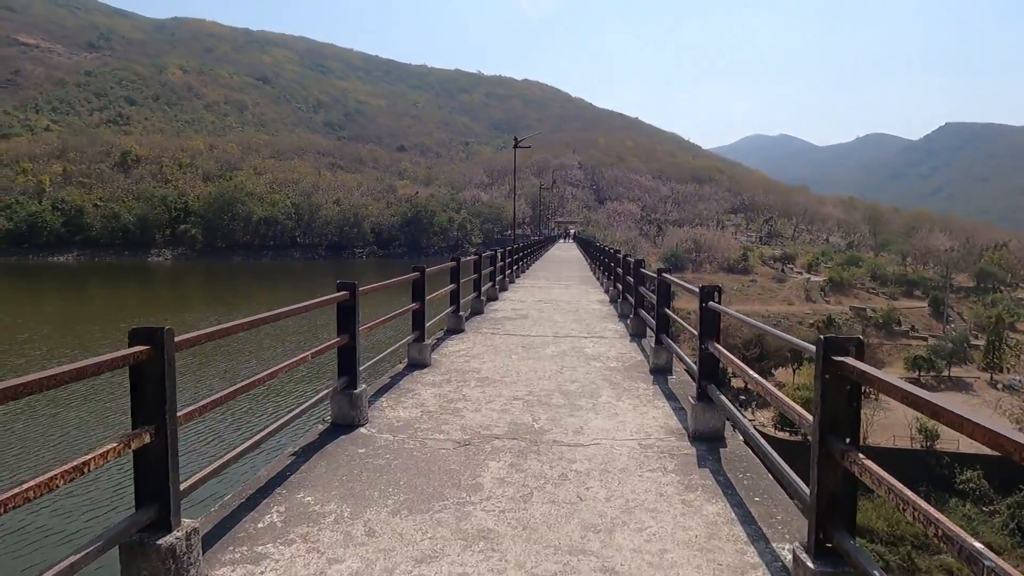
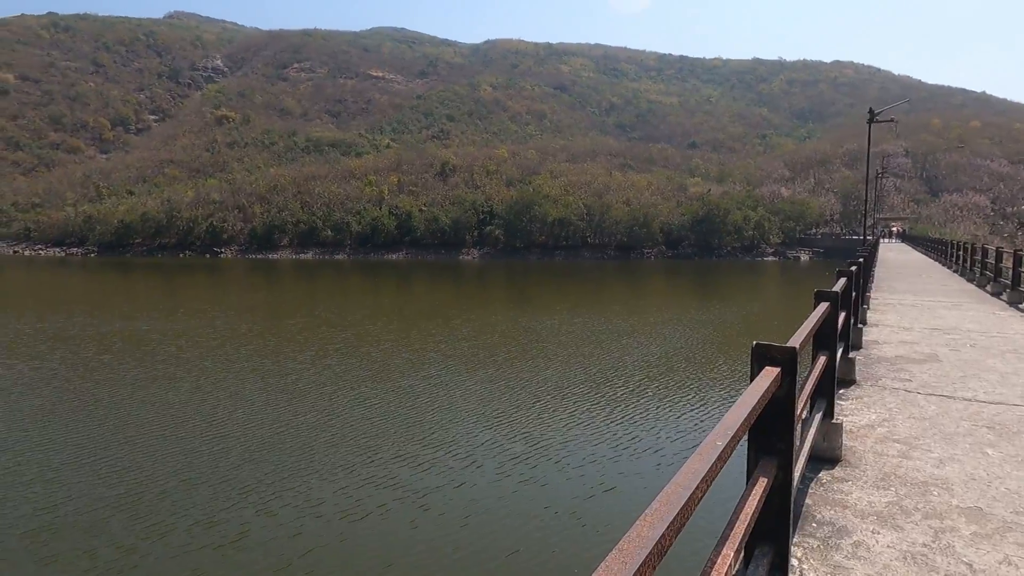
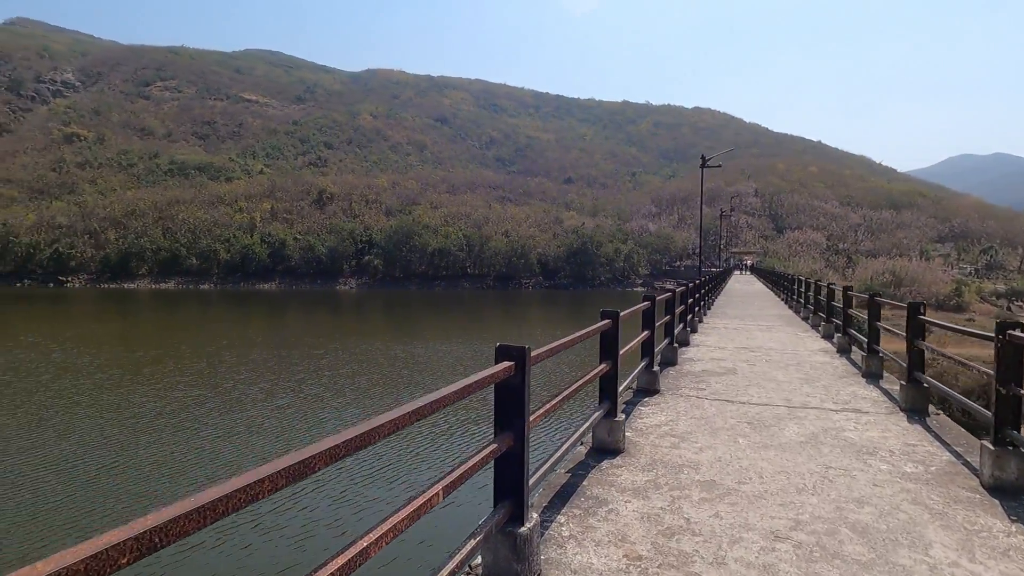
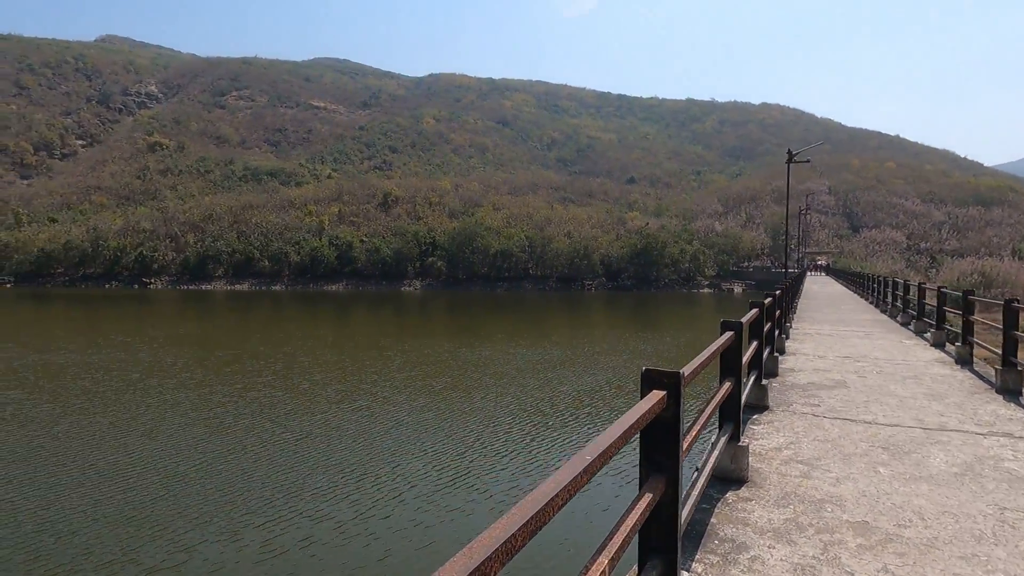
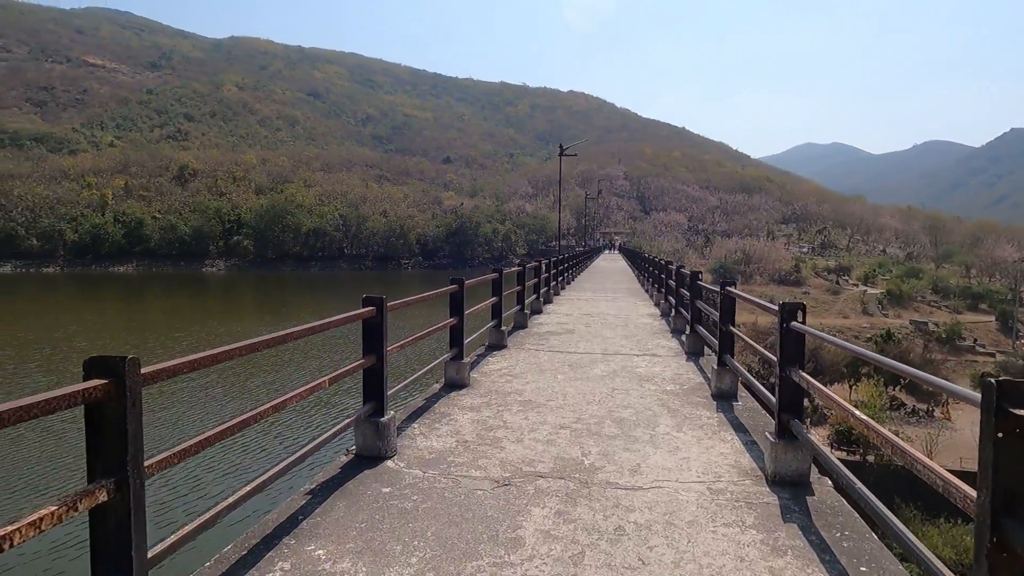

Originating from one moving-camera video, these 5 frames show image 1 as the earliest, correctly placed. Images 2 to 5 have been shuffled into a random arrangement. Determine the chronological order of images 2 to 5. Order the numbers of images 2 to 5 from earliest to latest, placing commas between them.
5, 3, 4, 2
